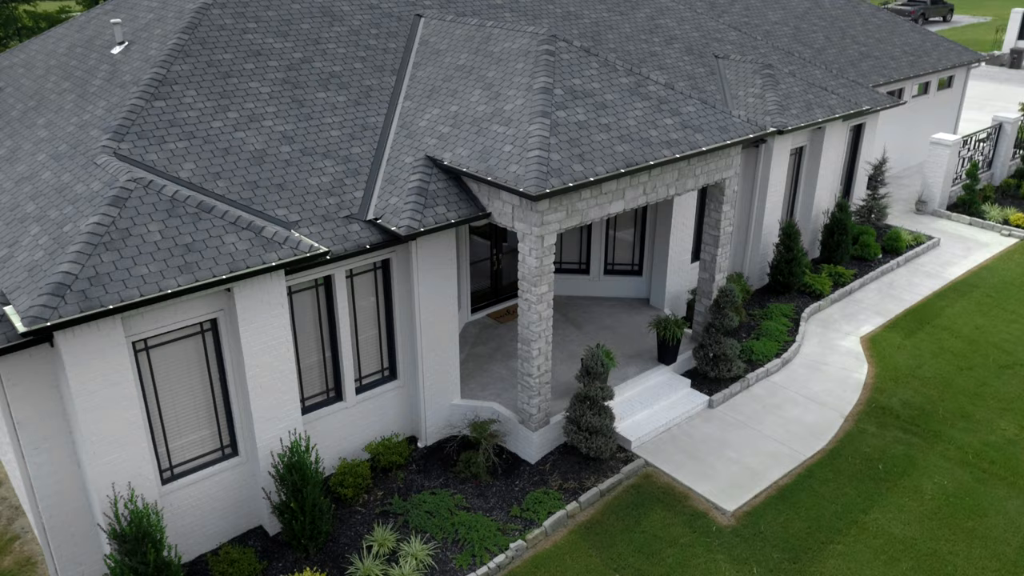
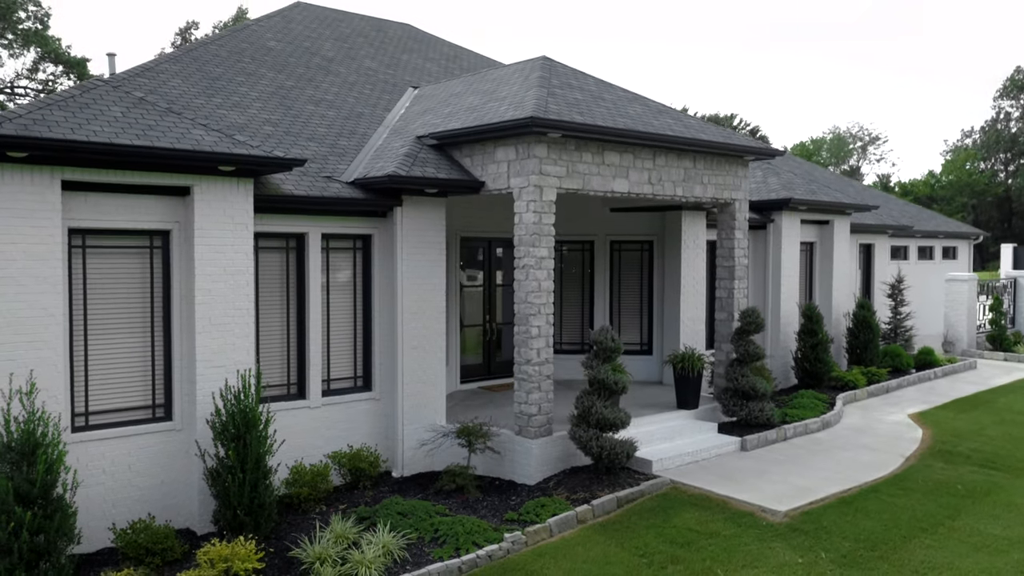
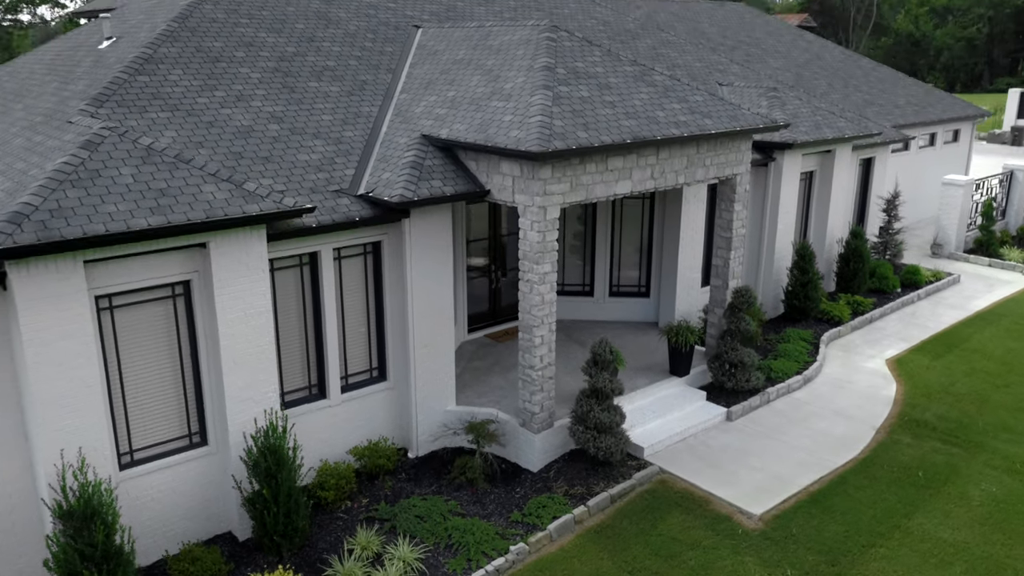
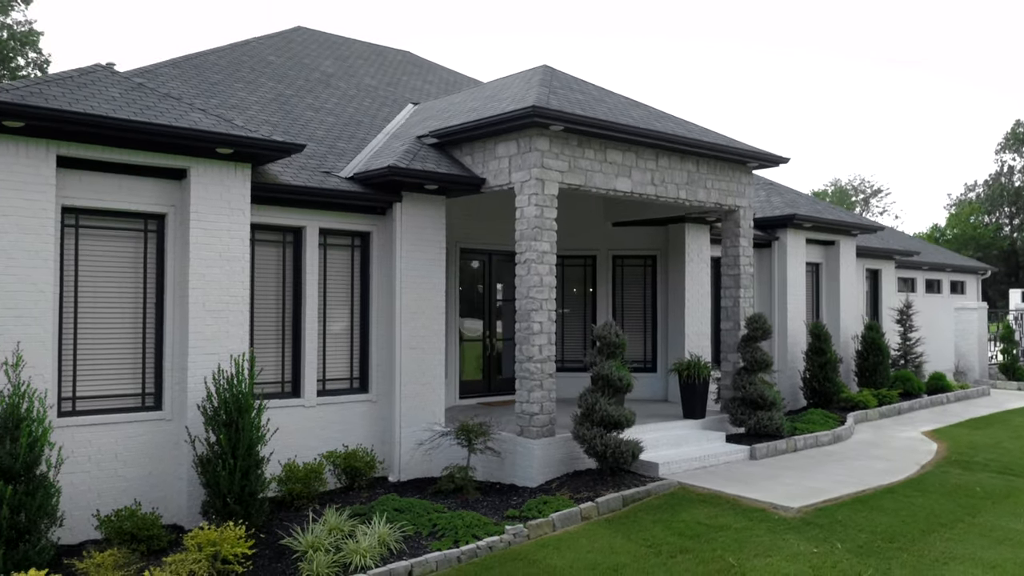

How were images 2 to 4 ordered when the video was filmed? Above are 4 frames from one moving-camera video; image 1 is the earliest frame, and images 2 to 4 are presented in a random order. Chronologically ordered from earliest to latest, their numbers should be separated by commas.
3, 2, 4
